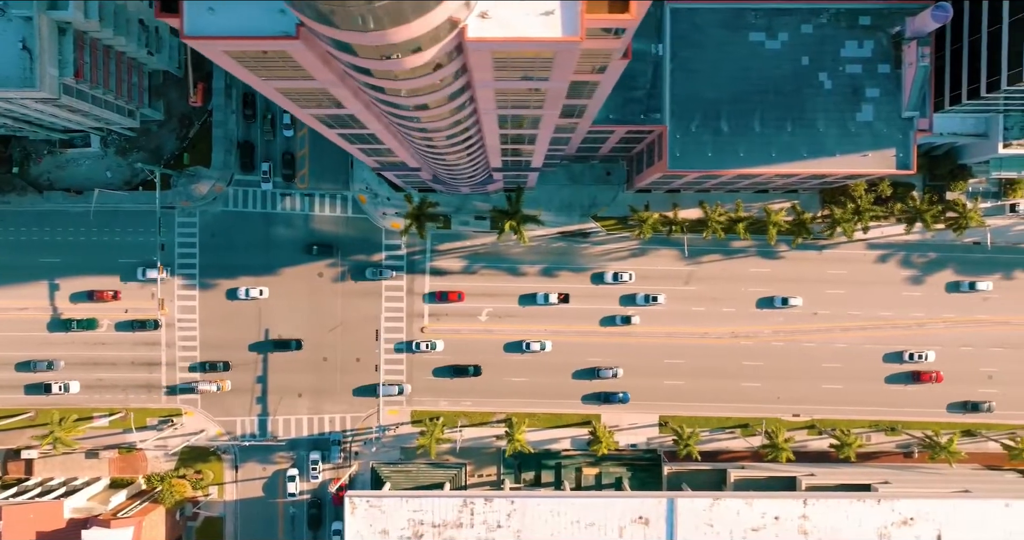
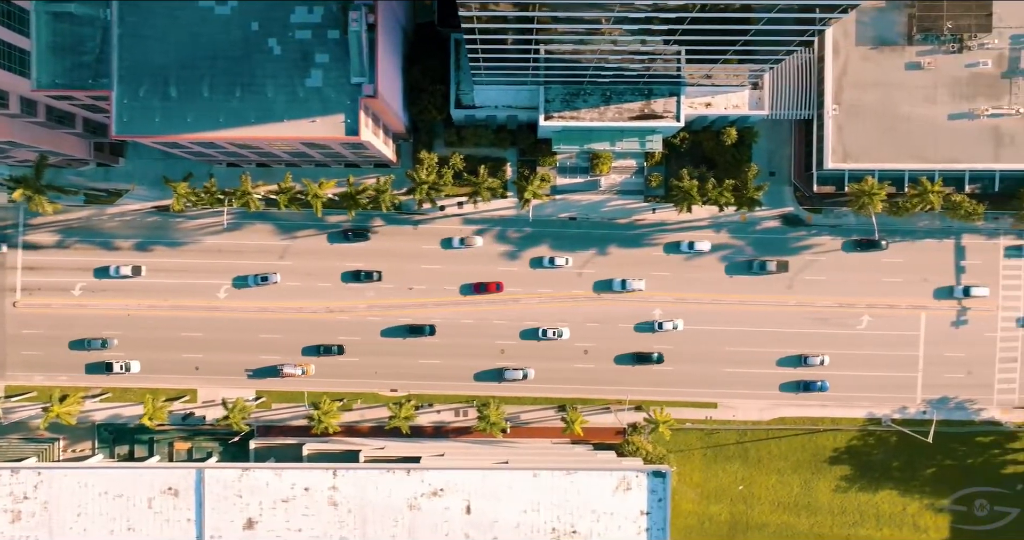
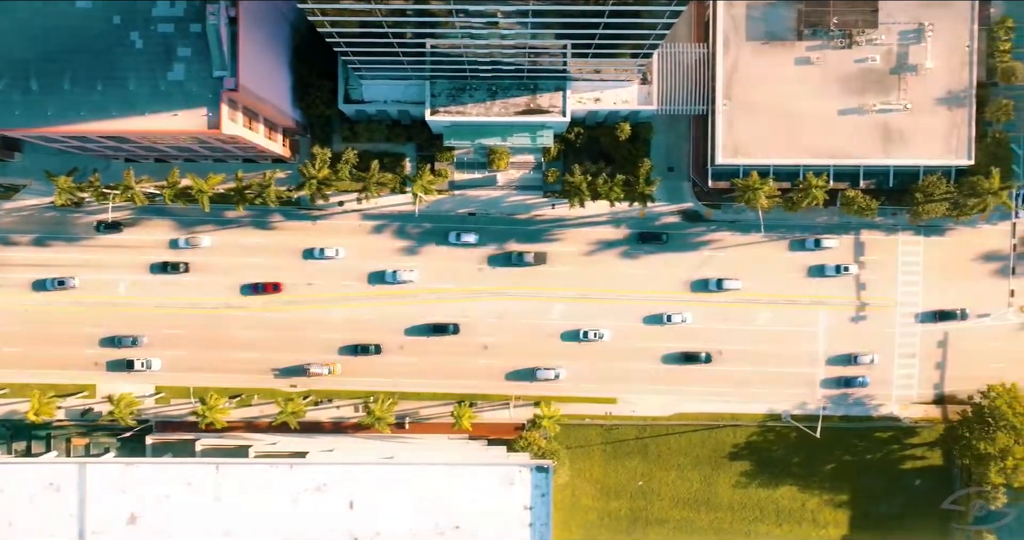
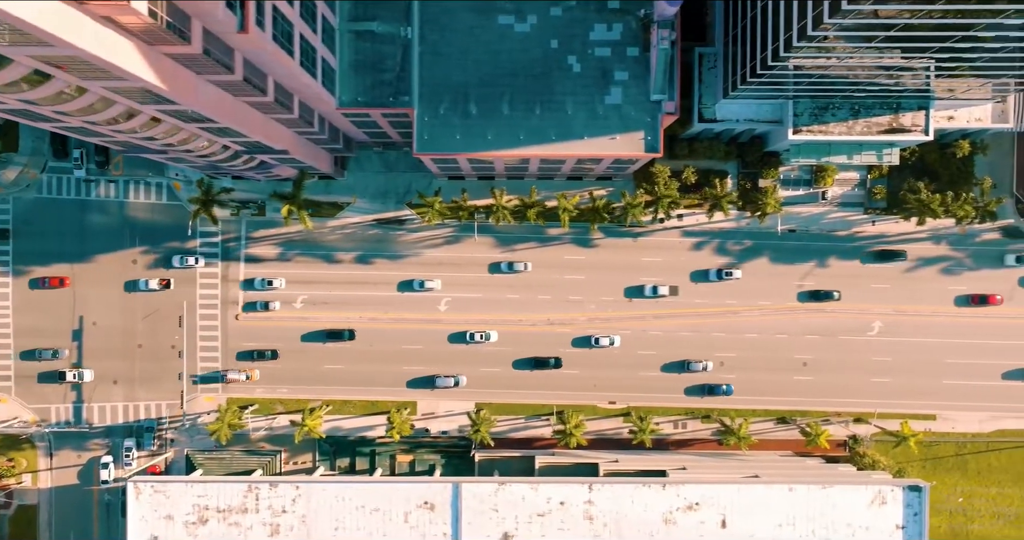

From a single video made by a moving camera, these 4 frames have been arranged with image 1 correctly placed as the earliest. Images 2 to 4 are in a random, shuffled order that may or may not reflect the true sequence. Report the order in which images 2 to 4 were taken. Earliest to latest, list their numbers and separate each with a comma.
4, 2, 3
